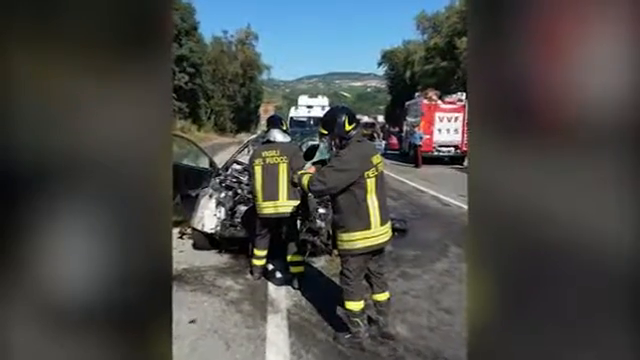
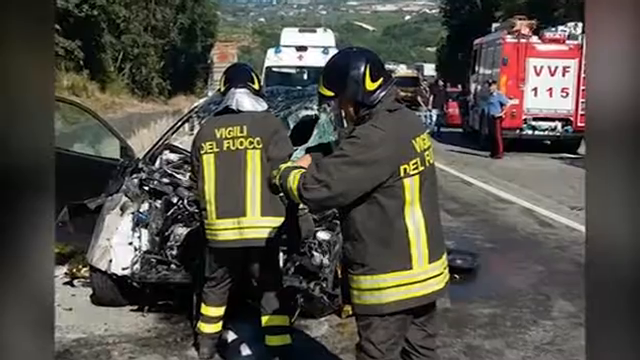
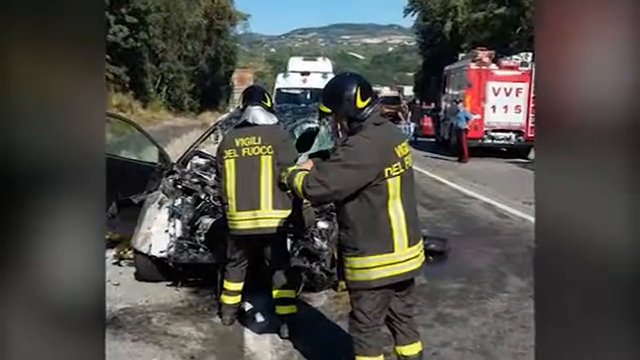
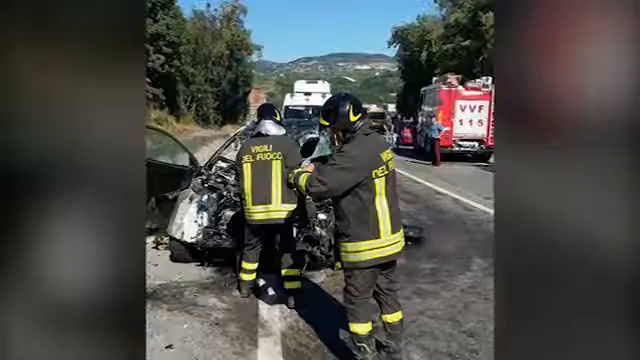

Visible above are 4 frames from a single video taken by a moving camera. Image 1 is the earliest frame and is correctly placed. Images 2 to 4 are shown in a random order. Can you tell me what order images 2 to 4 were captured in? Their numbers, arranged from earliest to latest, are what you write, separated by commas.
4, 3, 2
